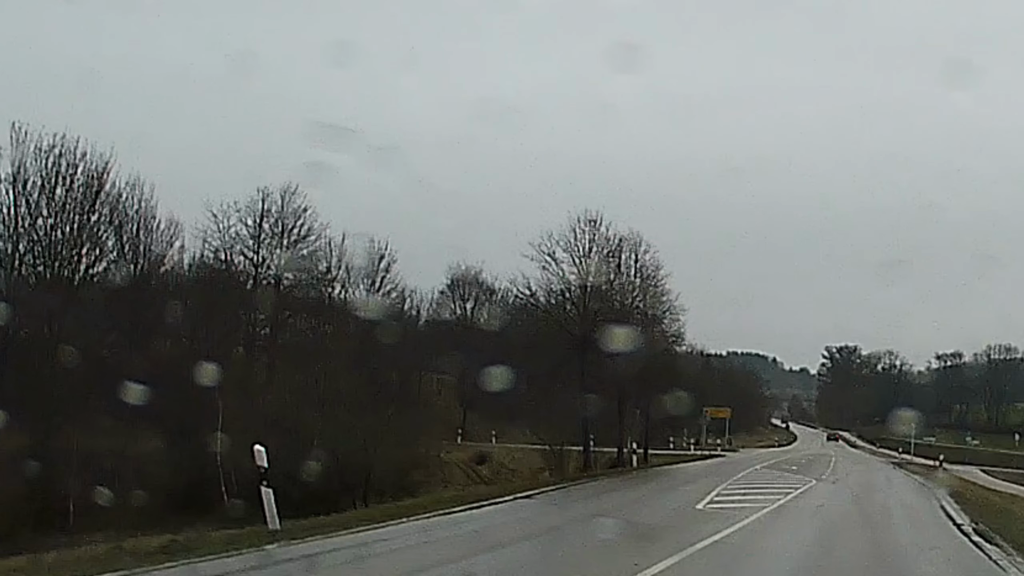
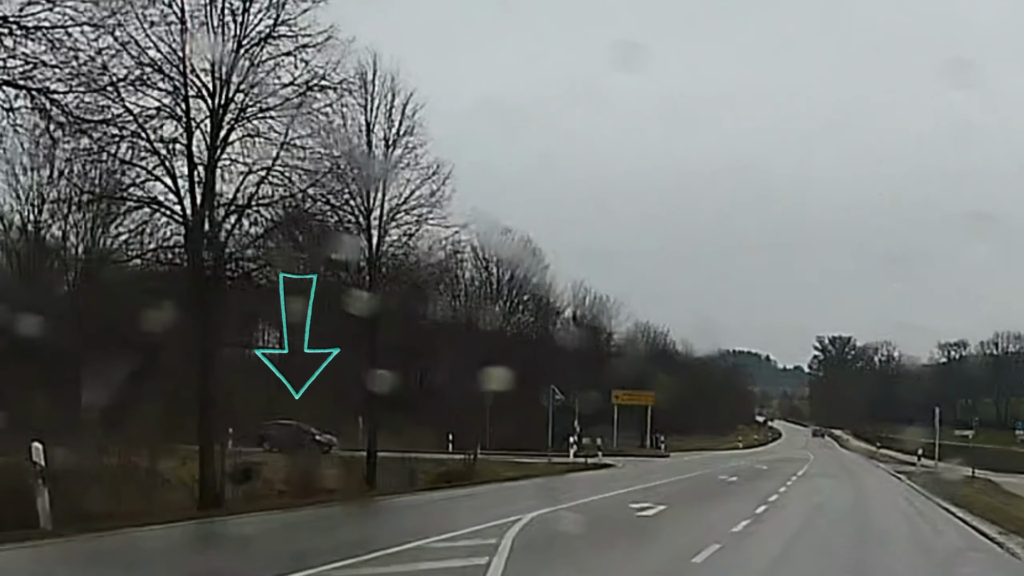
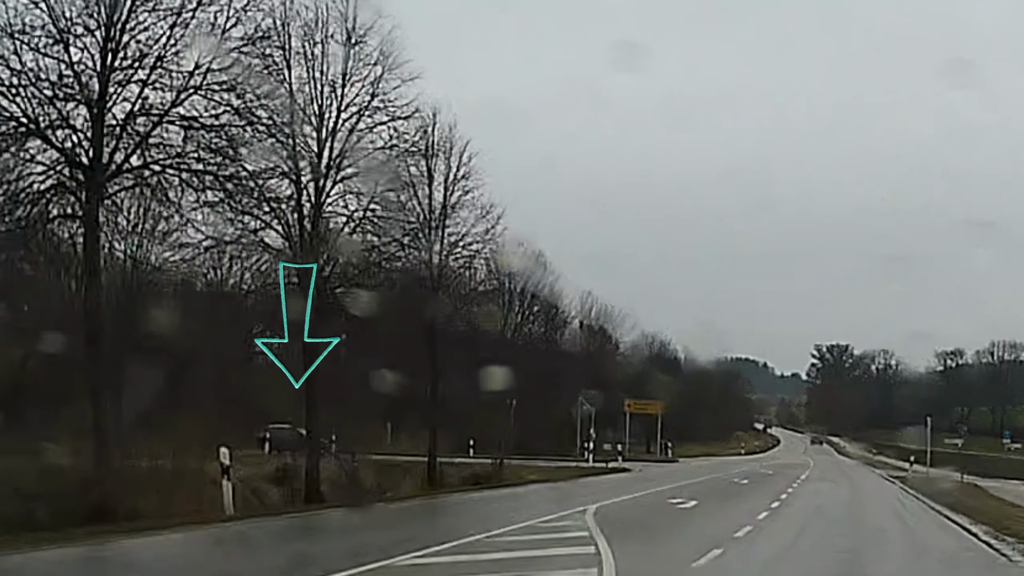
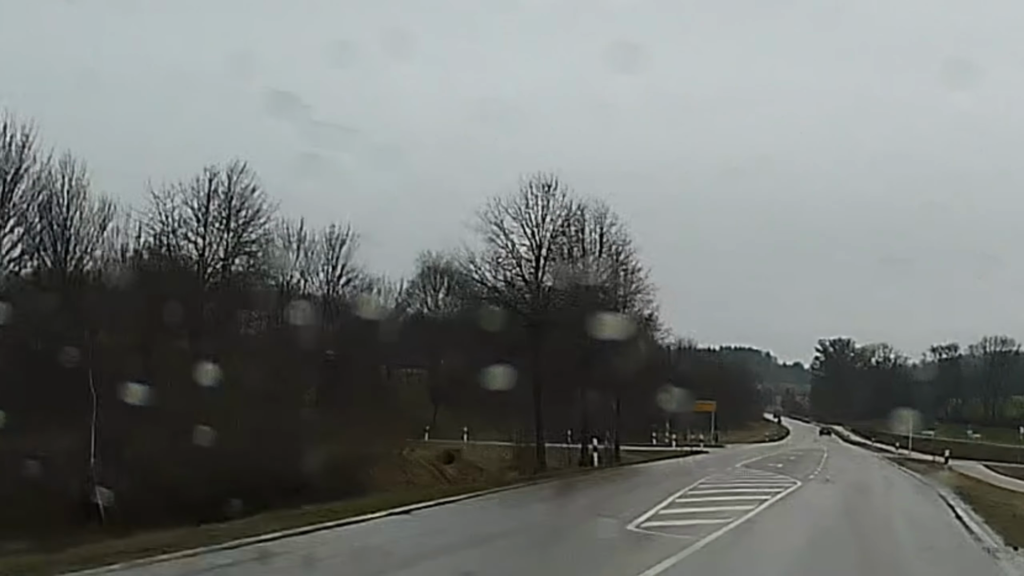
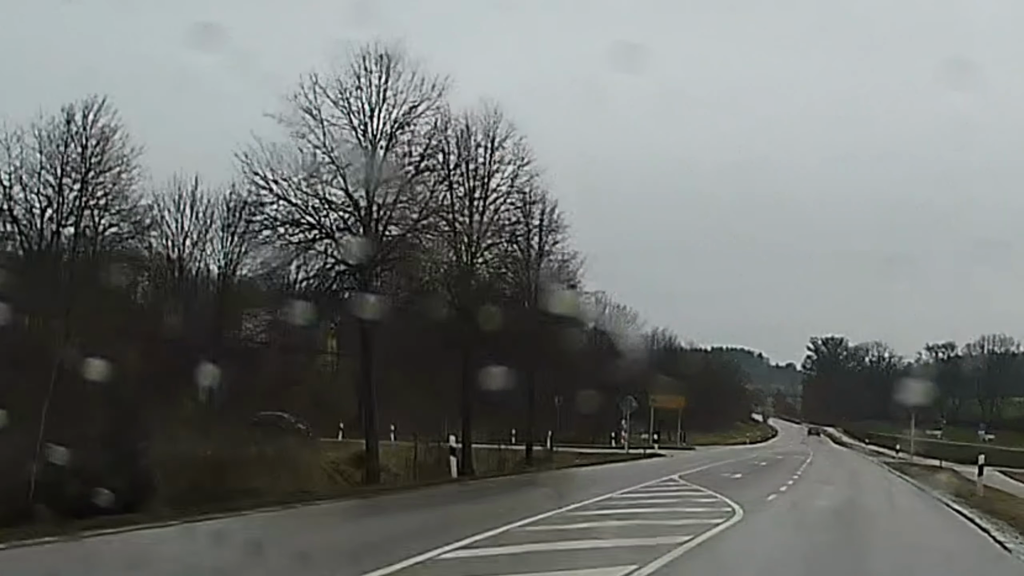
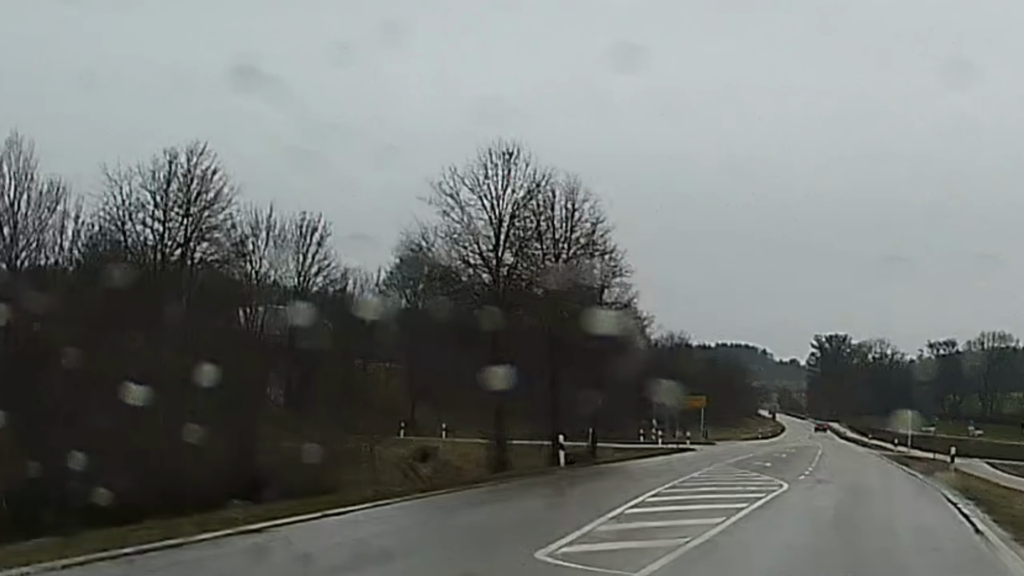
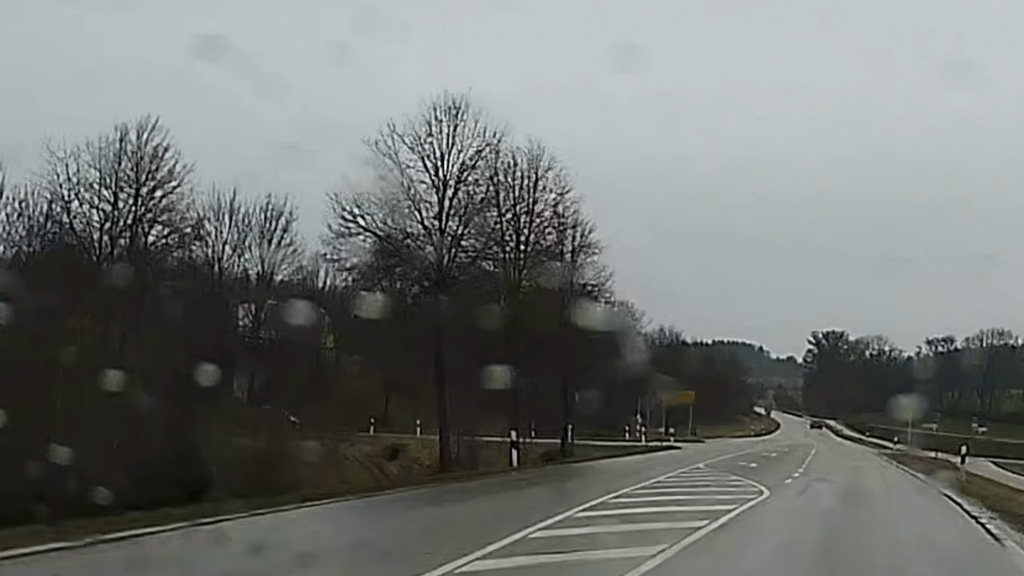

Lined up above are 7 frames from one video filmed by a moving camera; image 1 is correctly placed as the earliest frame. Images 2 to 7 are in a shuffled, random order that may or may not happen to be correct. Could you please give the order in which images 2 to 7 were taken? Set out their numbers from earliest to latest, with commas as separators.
4, 6, 7, 5, 3, 2
